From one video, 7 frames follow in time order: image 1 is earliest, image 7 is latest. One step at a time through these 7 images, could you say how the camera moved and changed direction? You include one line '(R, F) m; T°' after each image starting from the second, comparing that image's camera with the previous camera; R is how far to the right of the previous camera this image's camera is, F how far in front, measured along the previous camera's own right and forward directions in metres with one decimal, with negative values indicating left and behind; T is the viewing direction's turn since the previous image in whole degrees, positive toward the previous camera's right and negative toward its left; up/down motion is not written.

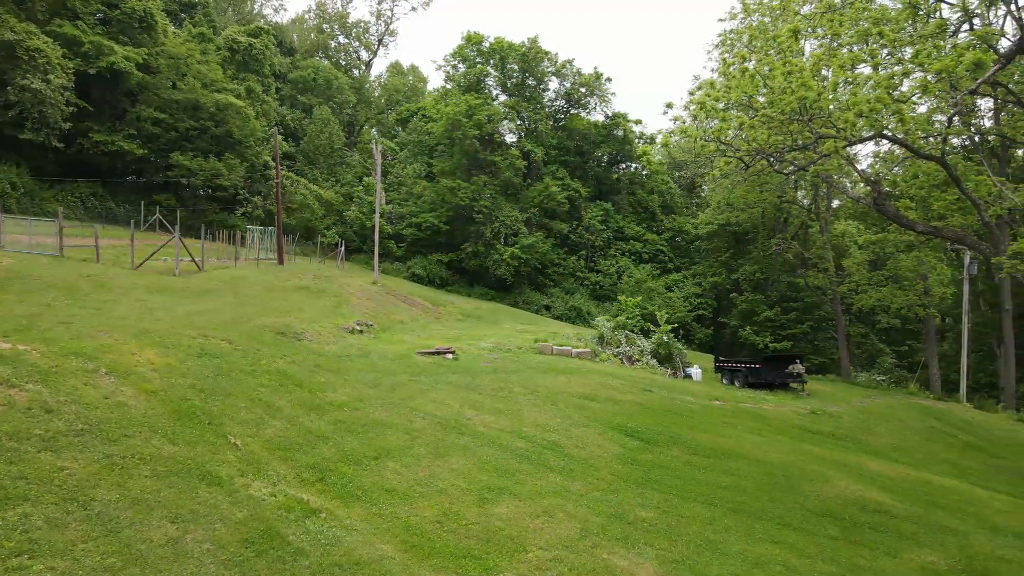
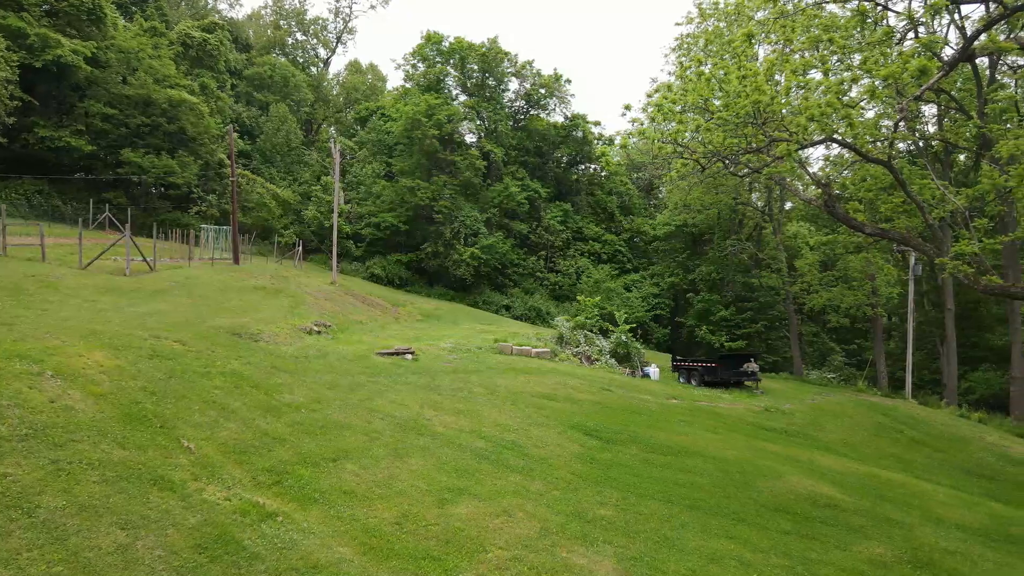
(+0.5, 0.0) m; +1°
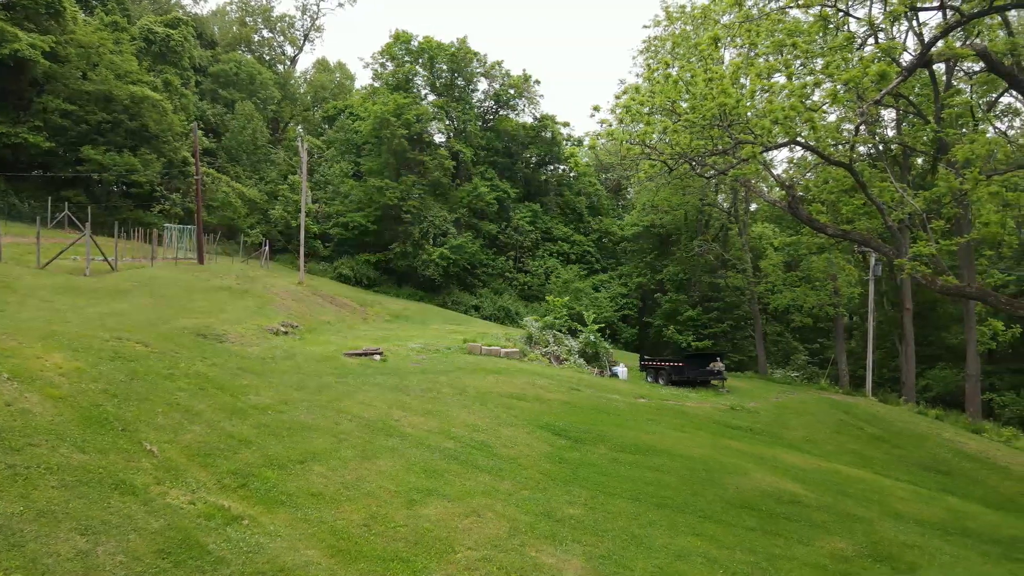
(+0.2, 0.0) m; +2°
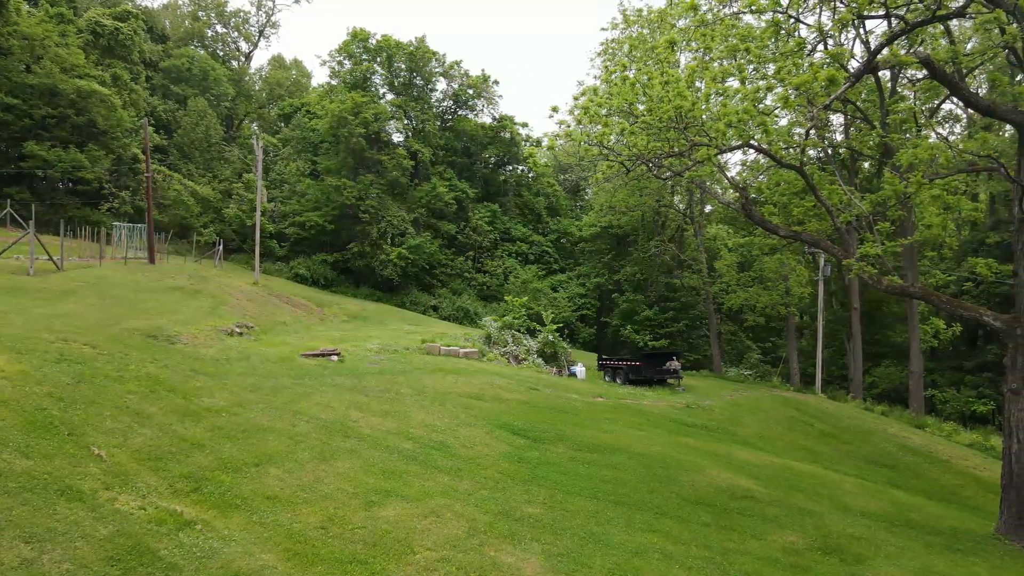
(+0.3, 0.0) m; +2°
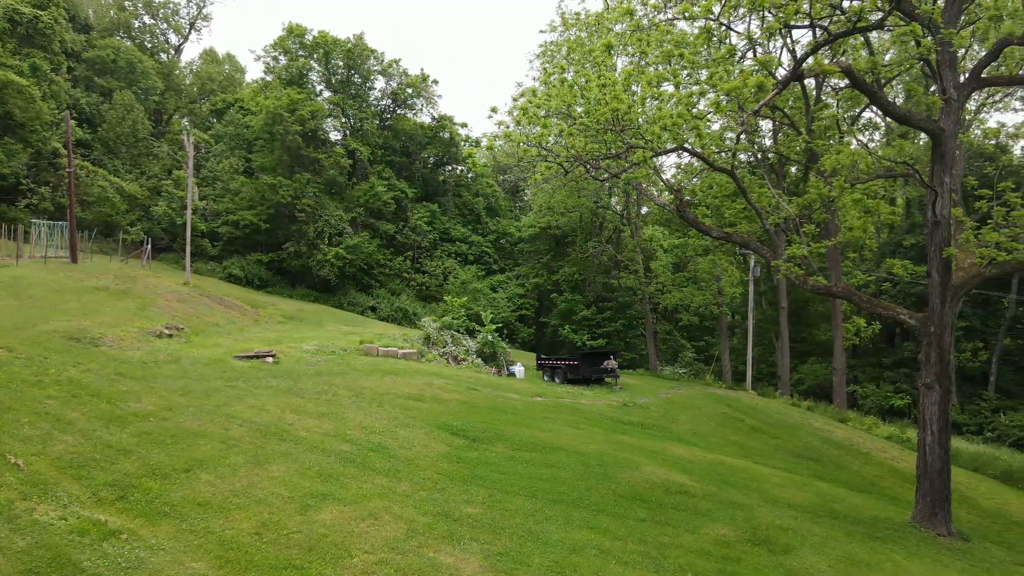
(+0.4, 0.0) m; +4°
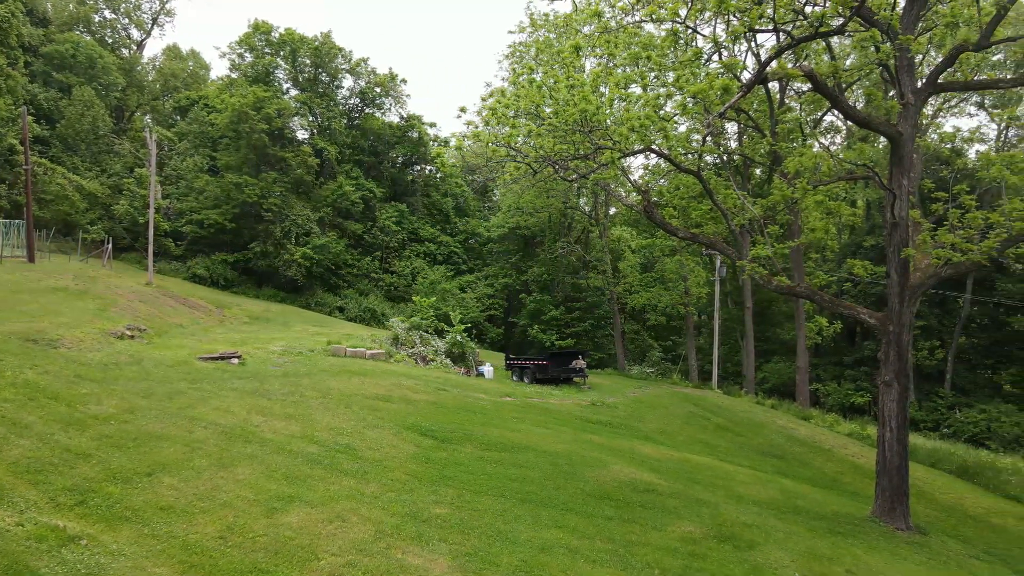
(+0.2, 0.0) m; +2°
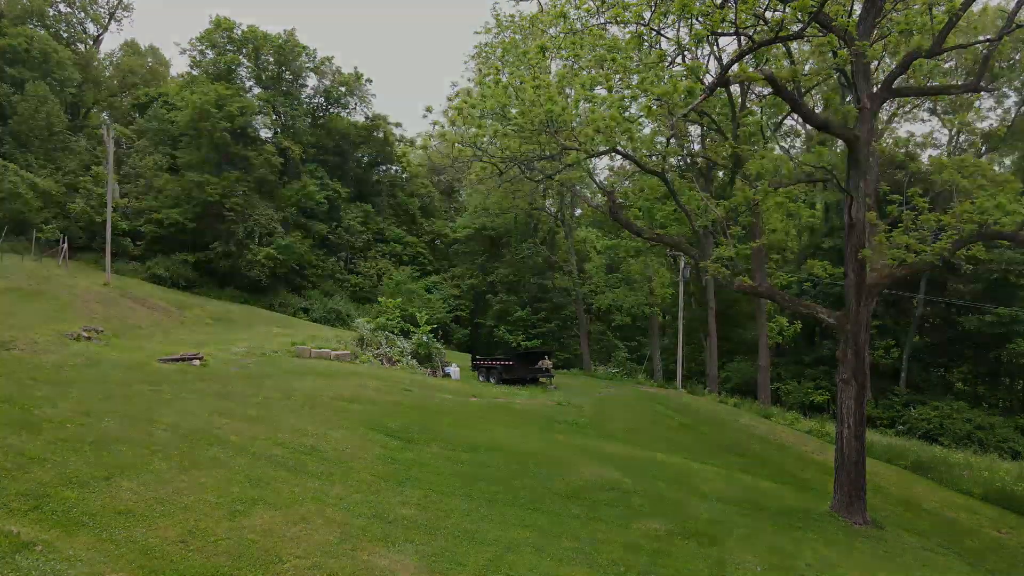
(-0.5, -0.5) m; -11°
